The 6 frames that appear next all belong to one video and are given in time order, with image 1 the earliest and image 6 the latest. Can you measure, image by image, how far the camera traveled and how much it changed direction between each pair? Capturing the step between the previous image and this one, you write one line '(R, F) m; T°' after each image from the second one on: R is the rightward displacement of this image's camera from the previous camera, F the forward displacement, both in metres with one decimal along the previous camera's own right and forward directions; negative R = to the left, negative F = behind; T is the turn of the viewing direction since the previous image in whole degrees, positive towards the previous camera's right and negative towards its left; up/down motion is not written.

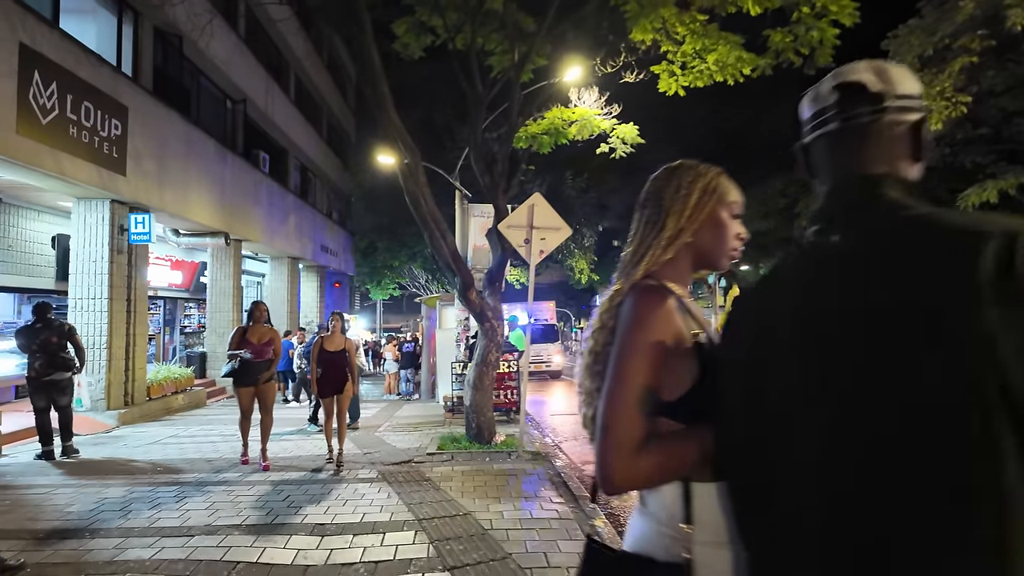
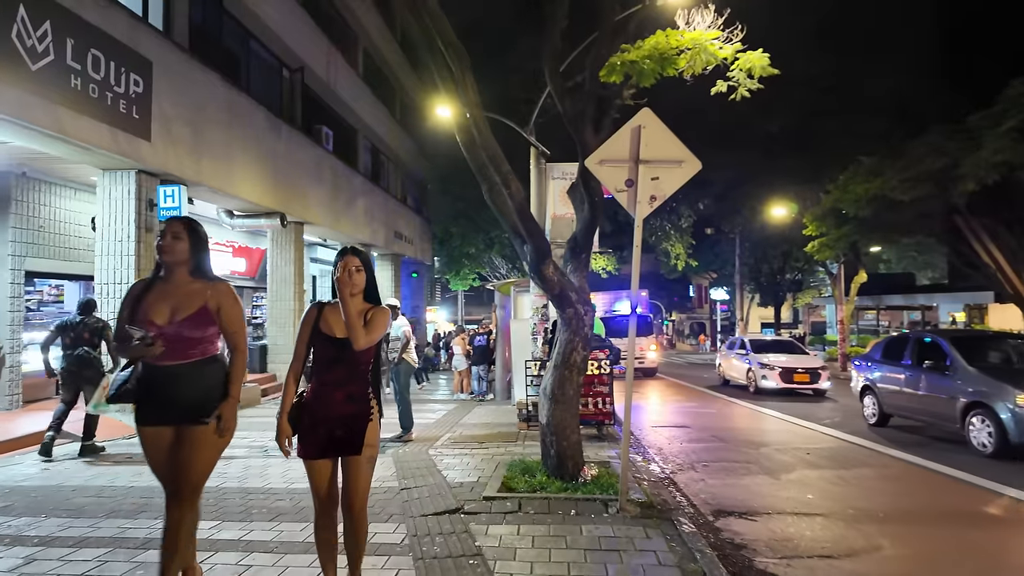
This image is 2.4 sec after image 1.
(-0.1, +2.4) m; -8°
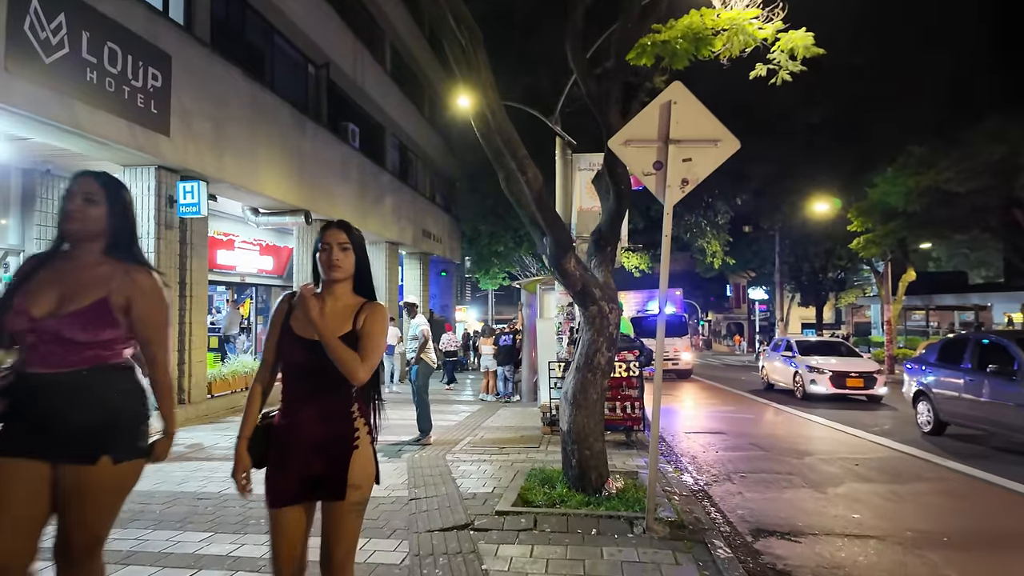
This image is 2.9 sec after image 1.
(+0.1, +0.4) m; -3°
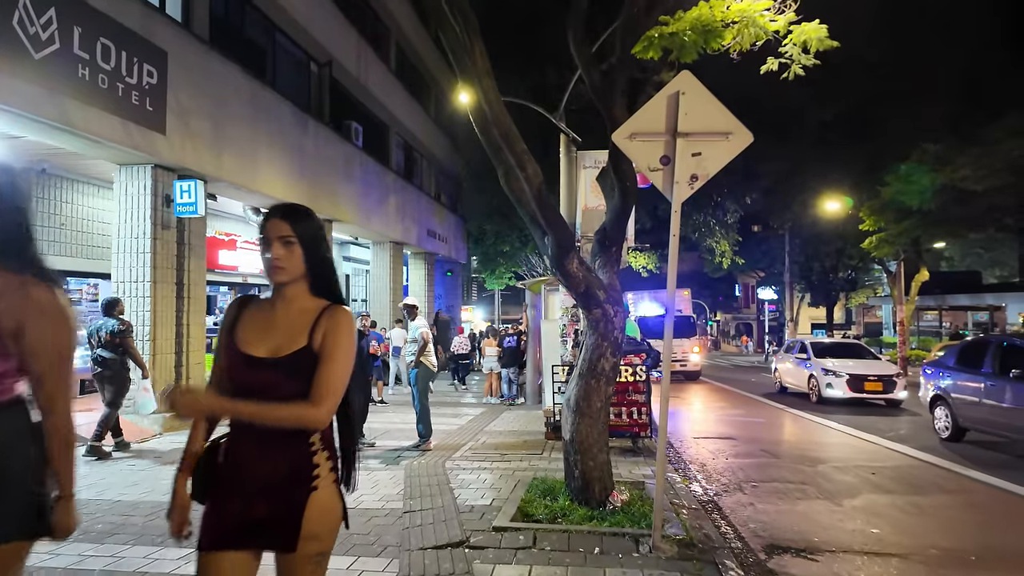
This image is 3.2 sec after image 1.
(+0.1, +0.3) m; -1°
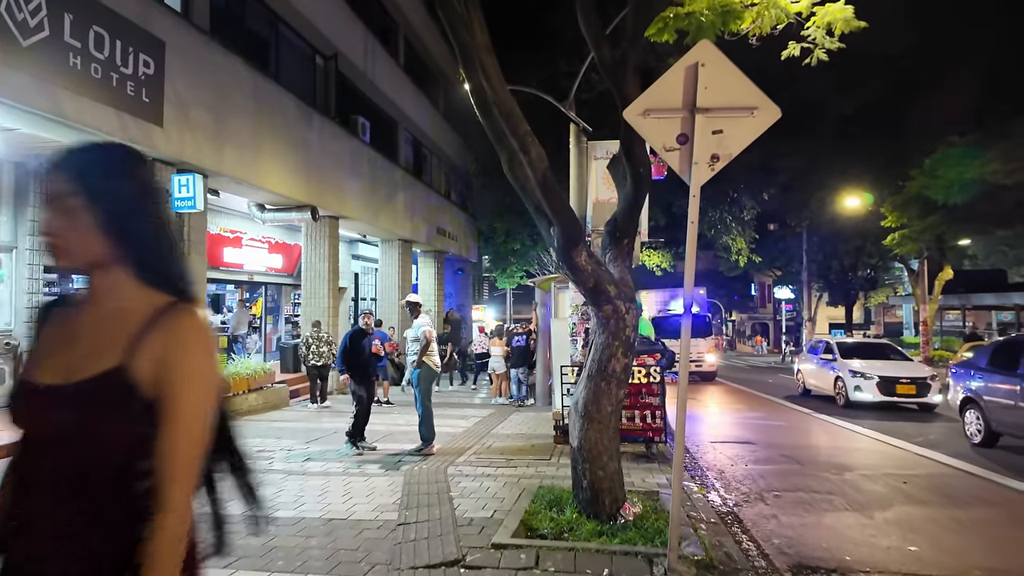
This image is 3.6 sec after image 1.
(+0.1, +0.4) m; -1°
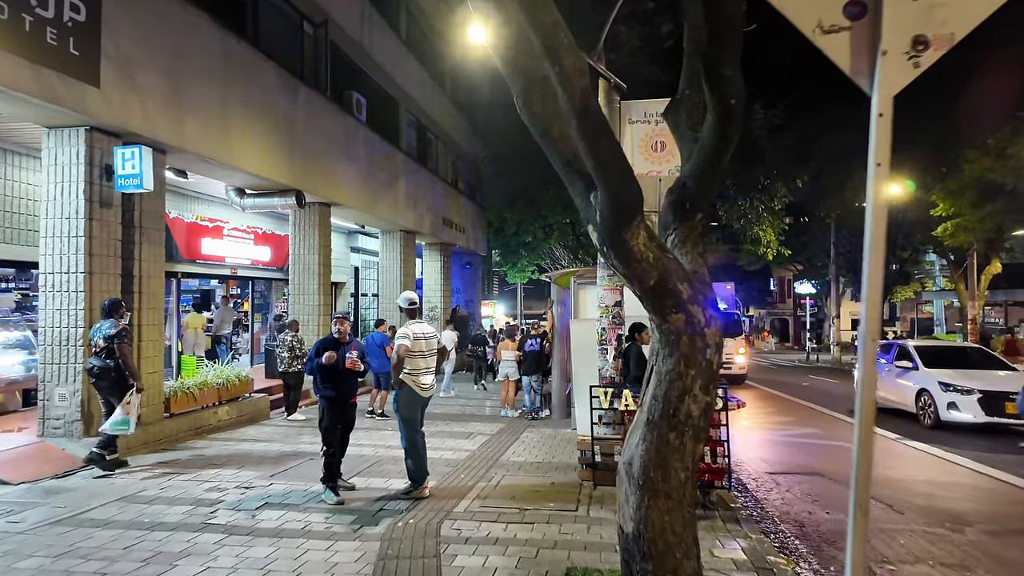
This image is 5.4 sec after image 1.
(0.0, +1.7) m; -1°
